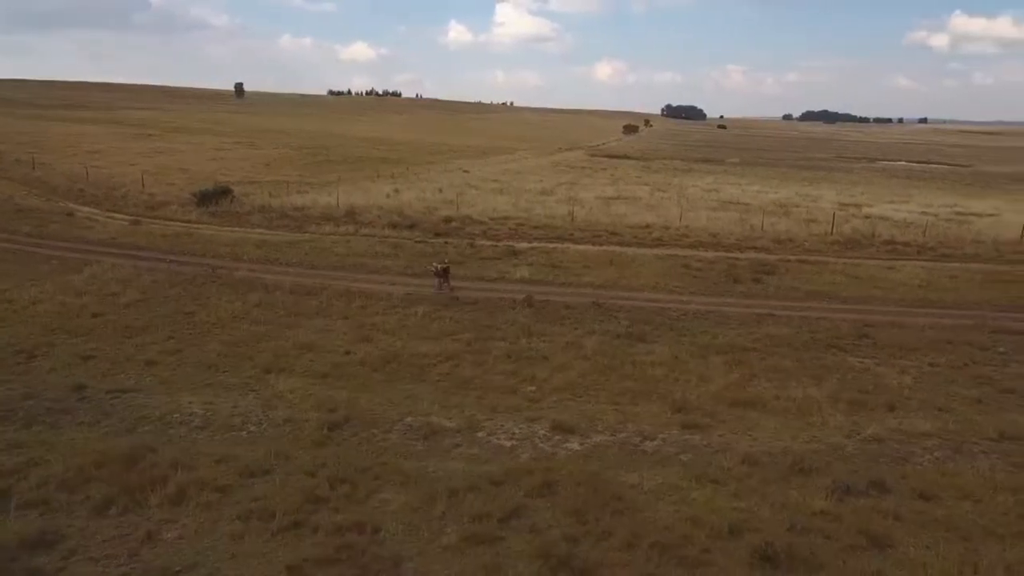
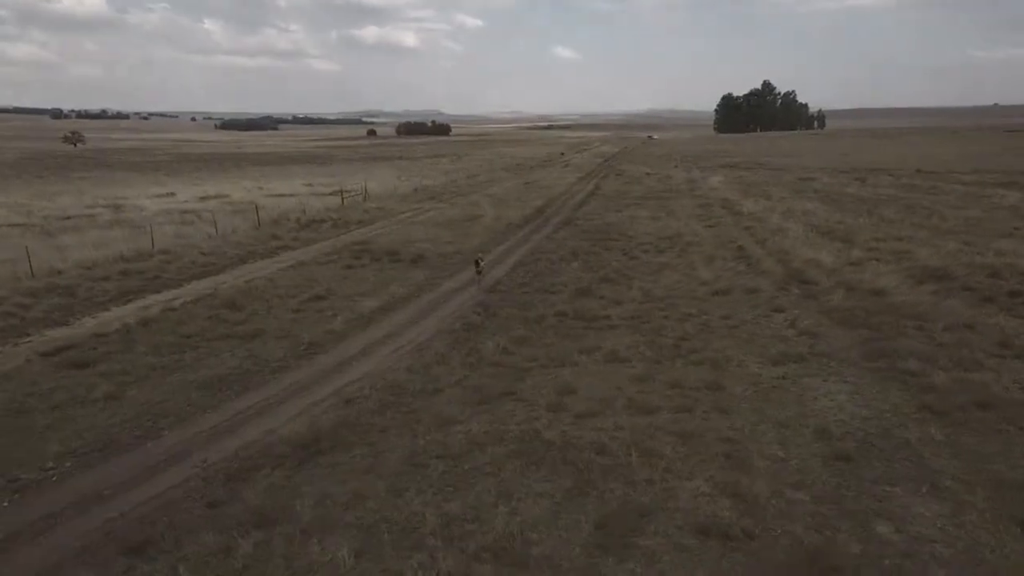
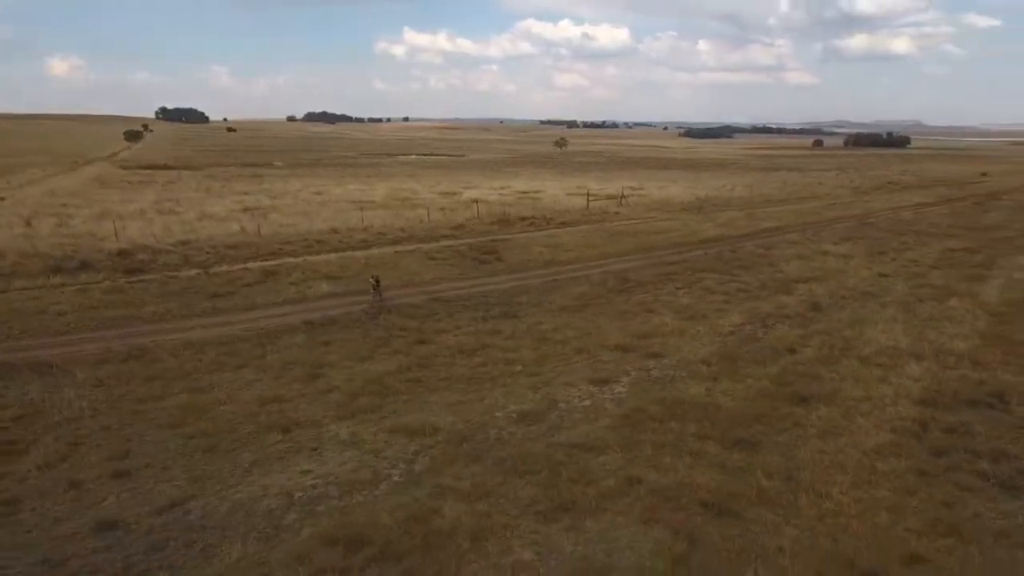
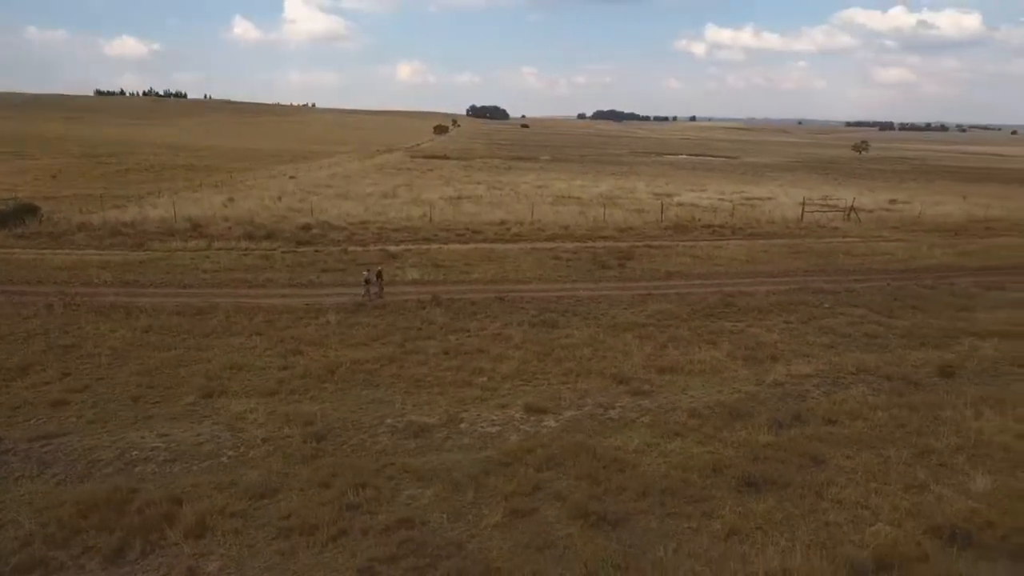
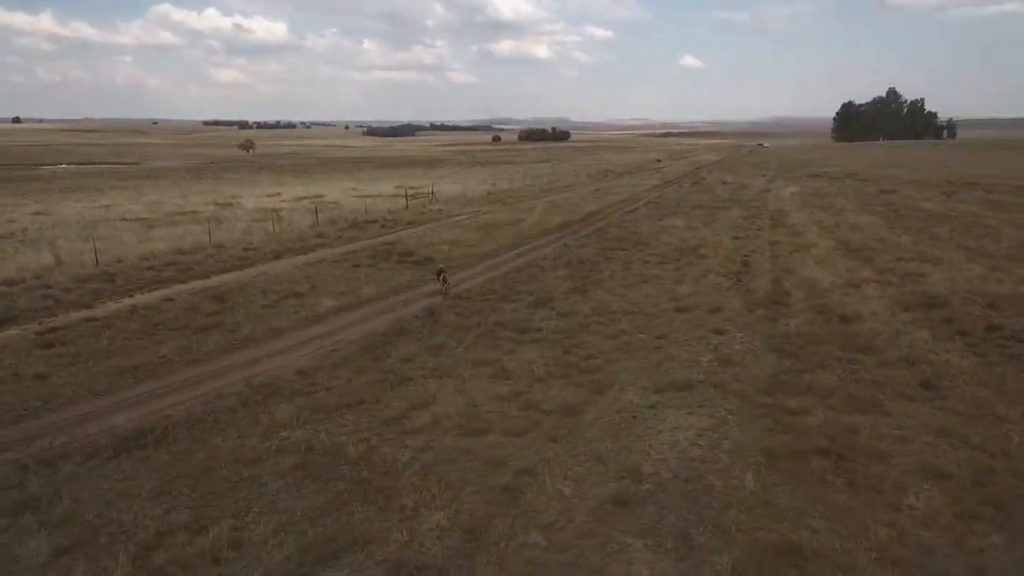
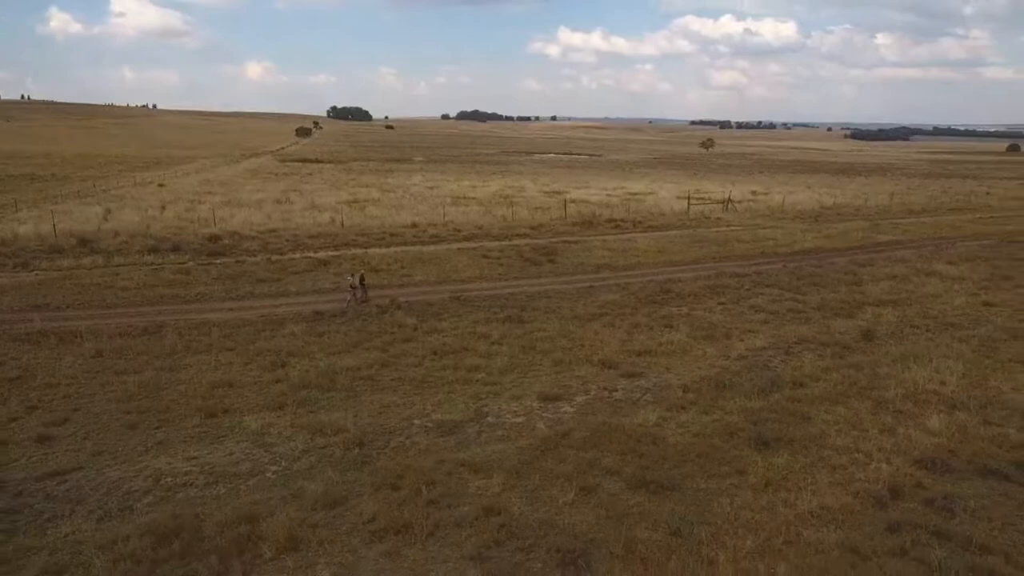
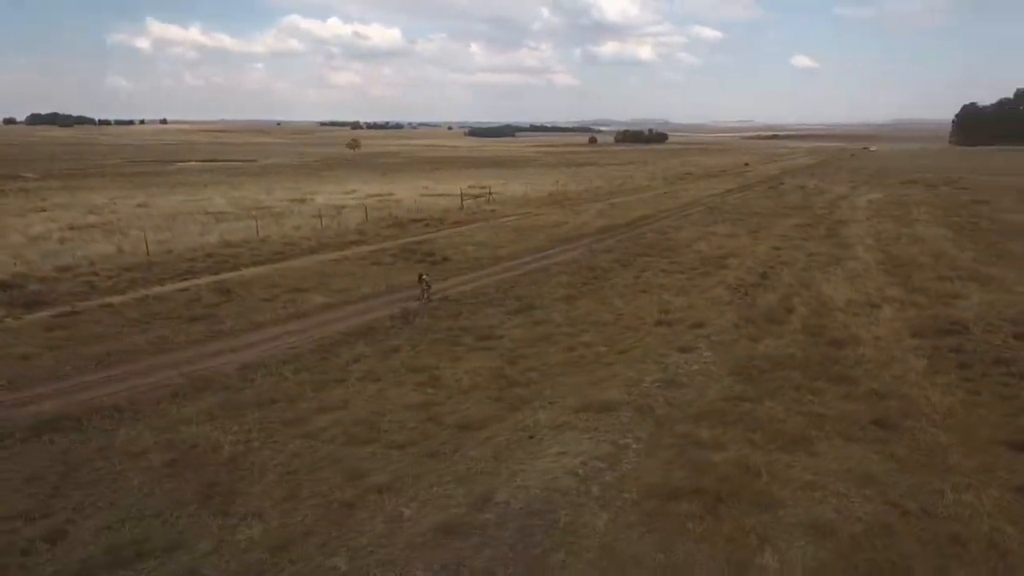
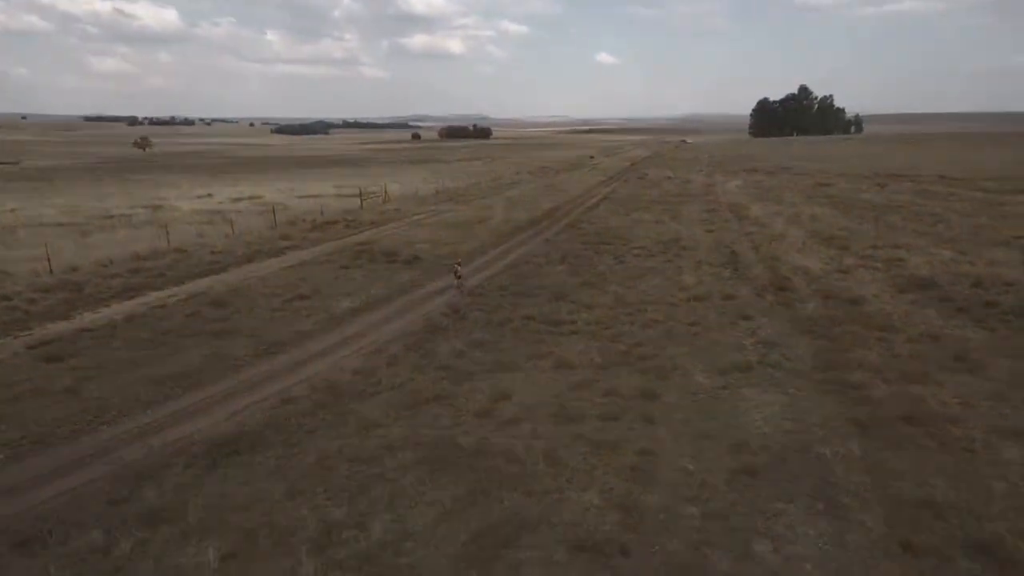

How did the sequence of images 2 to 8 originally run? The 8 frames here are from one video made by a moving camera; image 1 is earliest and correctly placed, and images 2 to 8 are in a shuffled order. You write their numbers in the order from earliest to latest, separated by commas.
4, 6, 3, 7, 5, 8, 2
